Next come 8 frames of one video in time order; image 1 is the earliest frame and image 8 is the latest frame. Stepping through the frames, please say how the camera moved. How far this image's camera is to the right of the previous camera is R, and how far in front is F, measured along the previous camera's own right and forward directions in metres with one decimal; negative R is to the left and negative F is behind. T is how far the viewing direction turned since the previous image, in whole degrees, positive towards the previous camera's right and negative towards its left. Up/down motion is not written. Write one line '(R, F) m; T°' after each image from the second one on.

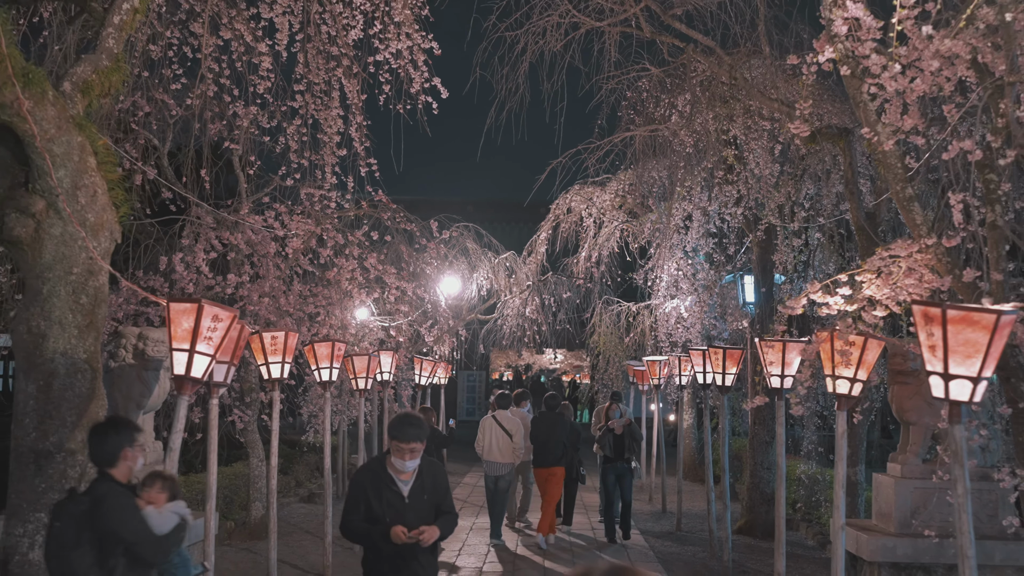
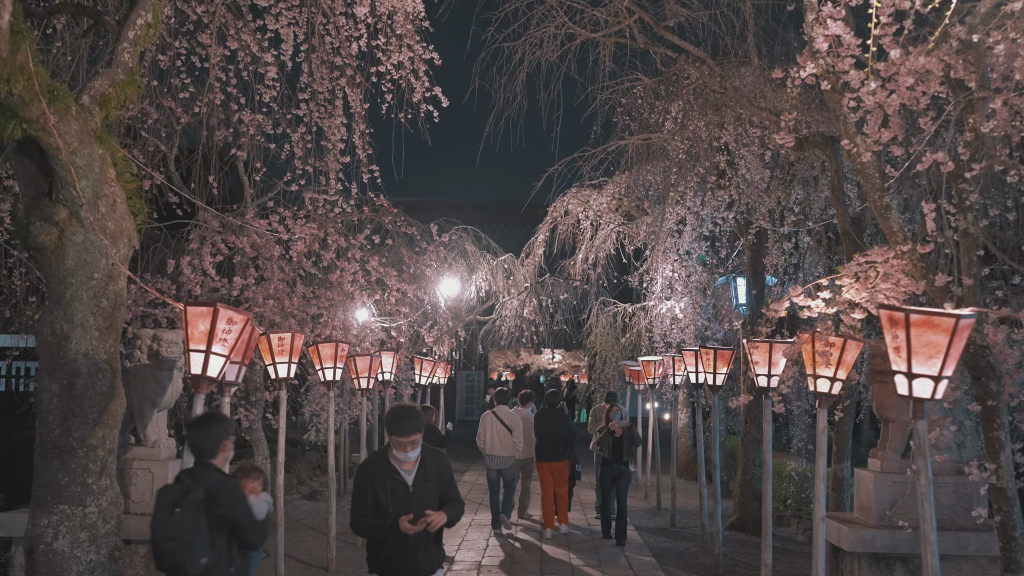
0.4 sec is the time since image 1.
(0.0, -0.3) m; 0°
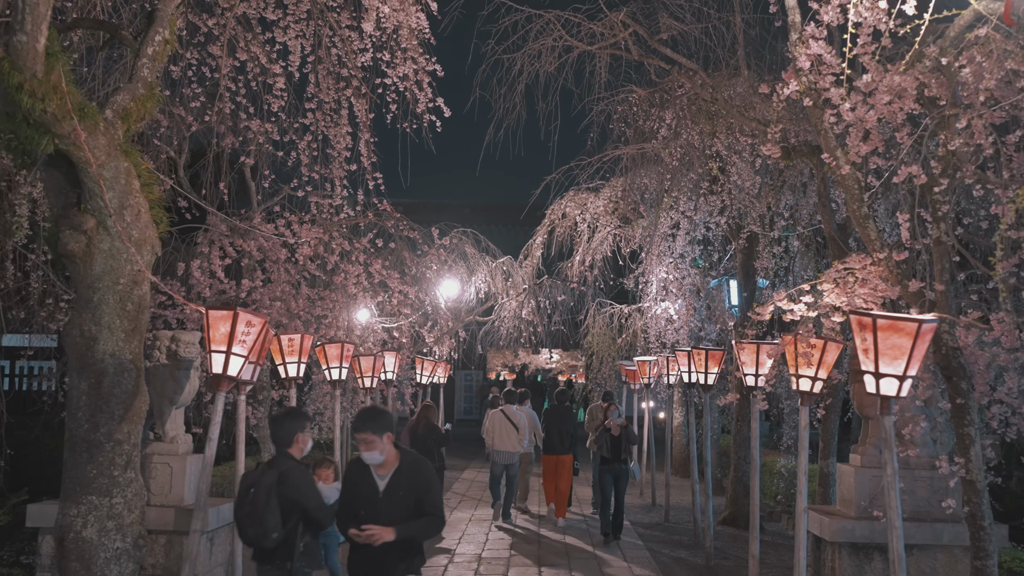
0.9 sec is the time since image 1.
(0.0, -0.4) m; 0°
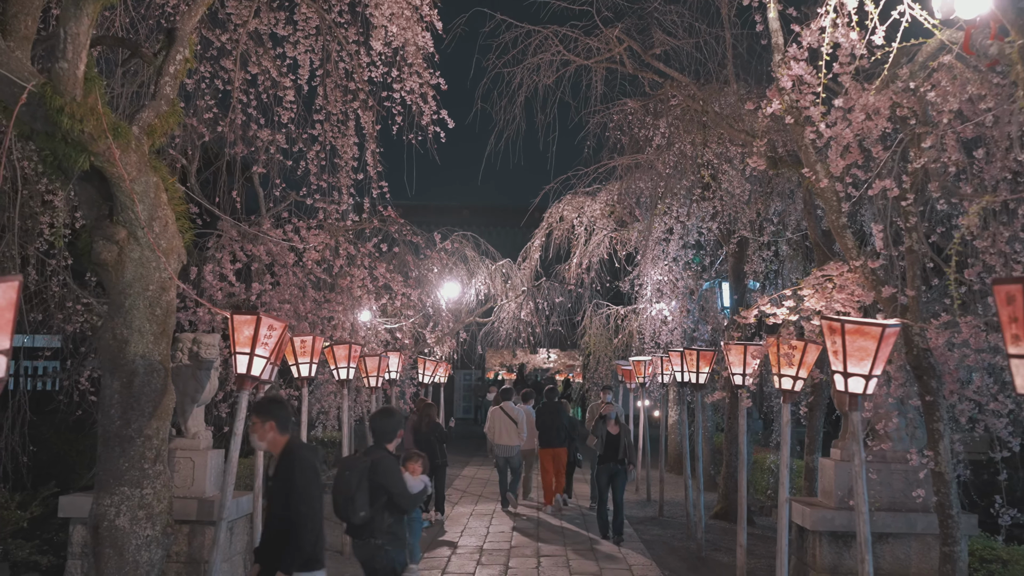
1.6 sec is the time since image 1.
(0.0, -0.5) m; 0°
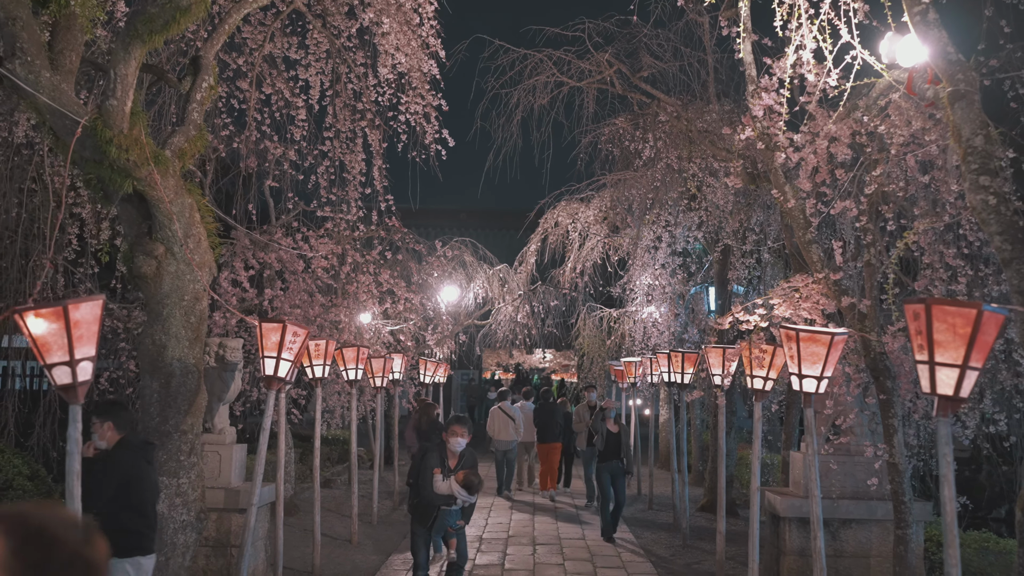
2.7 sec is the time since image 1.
(0.0, -0.8) m; 0°
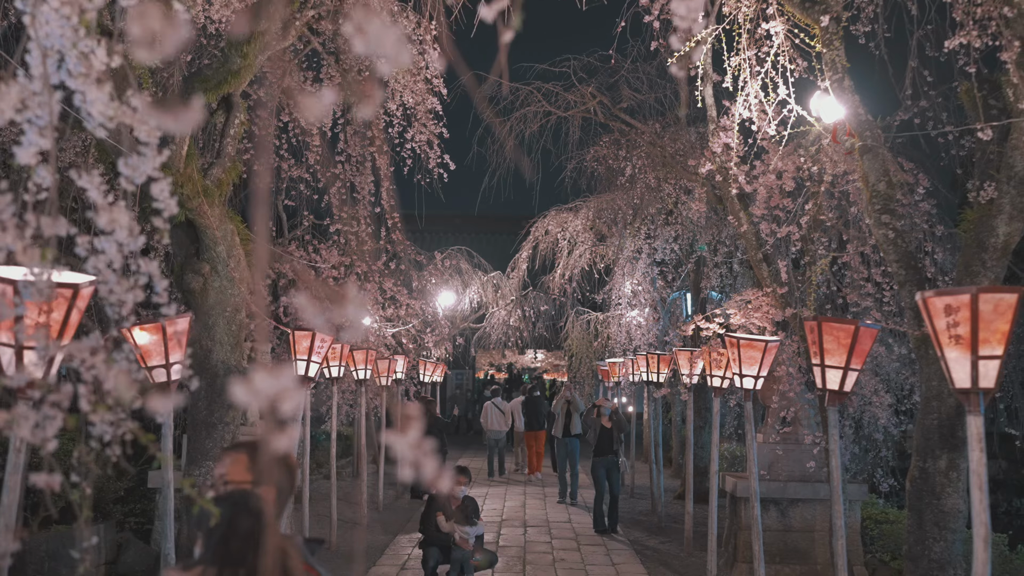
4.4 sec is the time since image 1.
(0.0, -1.4) m; +1°
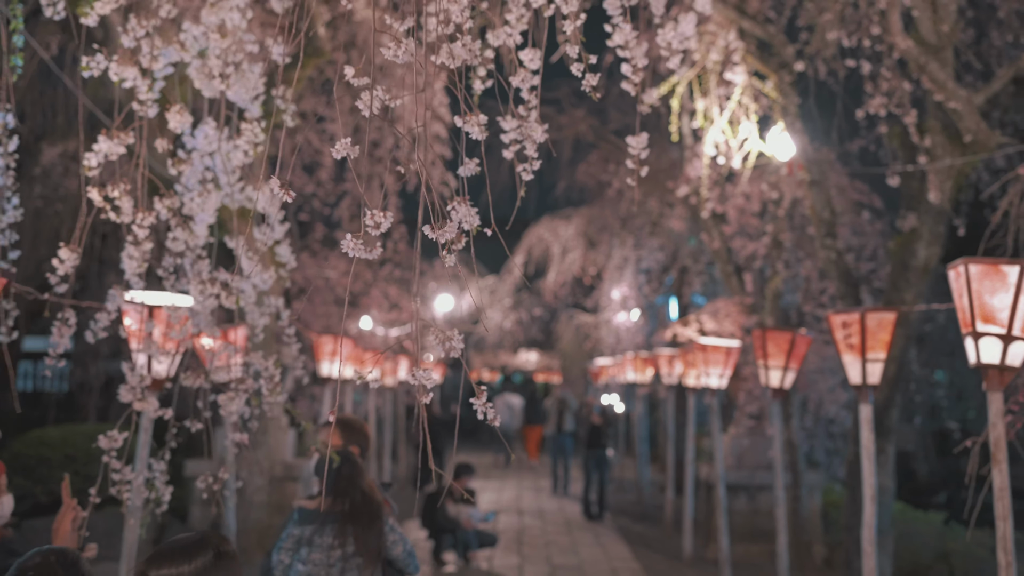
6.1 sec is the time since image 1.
(-0.1, -1.2) m; 0°
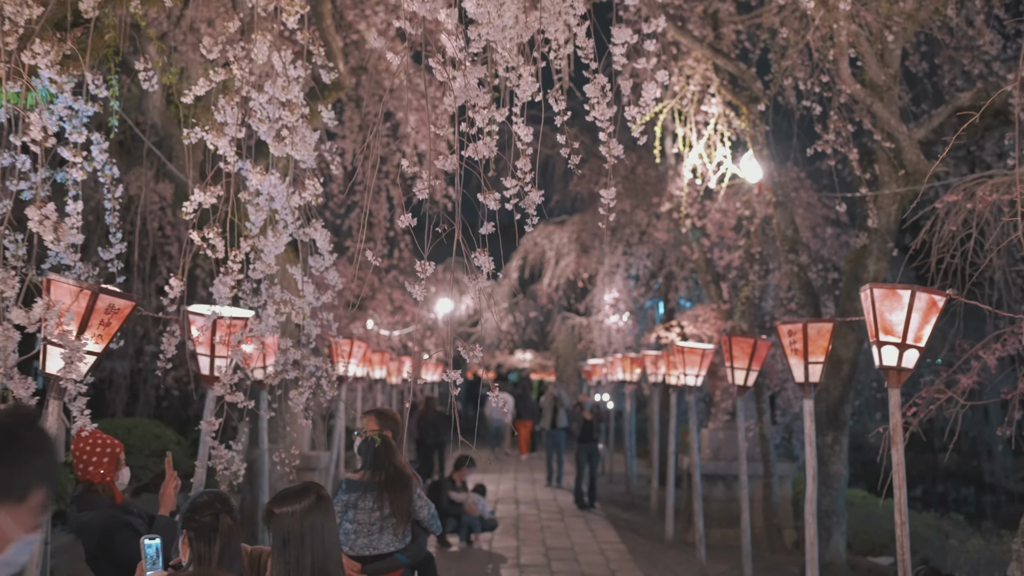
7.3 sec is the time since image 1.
(0.0, -1.0) m; 0°
